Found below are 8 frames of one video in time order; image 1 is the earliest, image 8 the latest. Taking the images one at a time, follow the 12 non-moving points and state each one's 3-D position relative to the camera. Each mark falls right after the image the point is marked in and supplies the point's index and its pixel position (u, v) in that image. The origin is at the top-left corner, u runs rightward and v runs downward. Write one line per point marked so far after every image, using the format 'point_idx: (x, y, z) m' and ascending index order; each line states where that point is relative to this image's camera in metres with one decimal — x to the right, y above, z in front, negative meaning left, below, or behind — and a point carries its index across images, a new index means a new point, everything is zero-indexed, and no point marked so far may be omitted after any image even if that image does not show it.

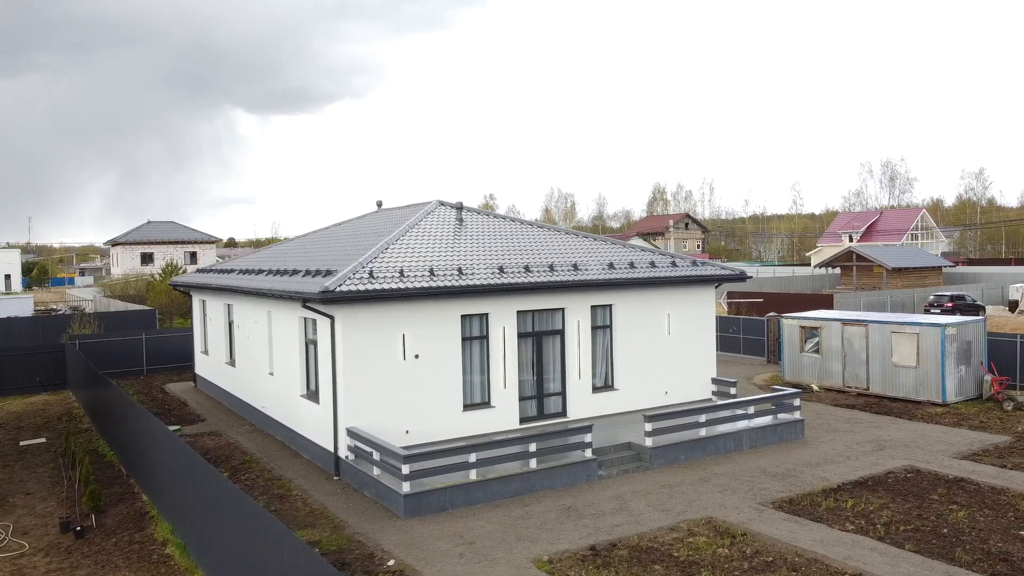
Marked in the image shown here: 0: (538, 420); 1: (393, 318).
0: (+0.5, -2.7, +15.0) m
1: (-2.1, -0.5, +13.2) m
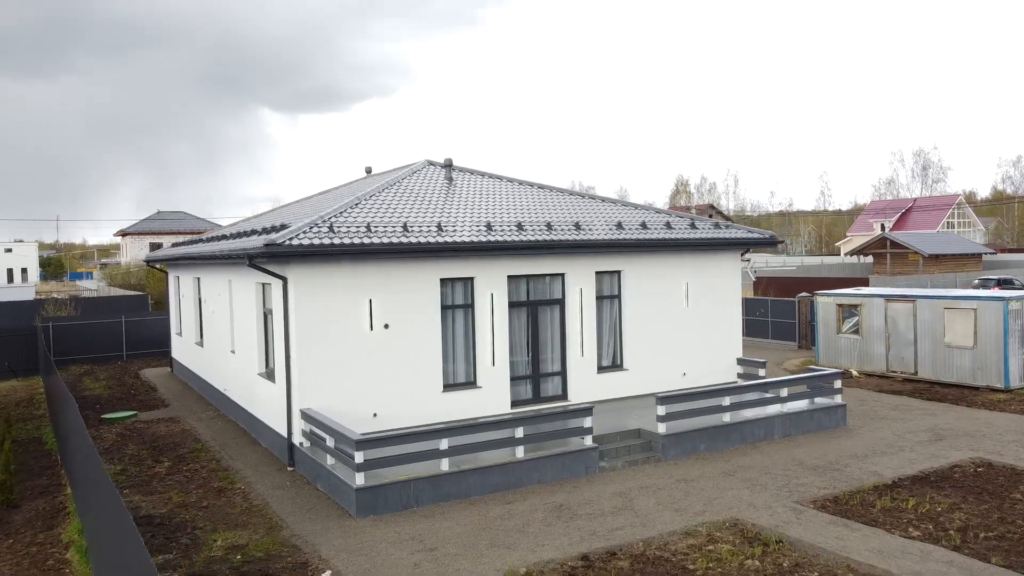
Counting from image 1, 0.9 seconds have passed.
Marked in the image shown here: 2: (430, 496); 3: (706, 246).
0: (+0.4, -2.0, +12.9) m
1: (-2.3, +0.1, +11.2) m
2: (-1.0, -2.6, +9.2) m
3: (+3.7, +0.8, +14.3) m
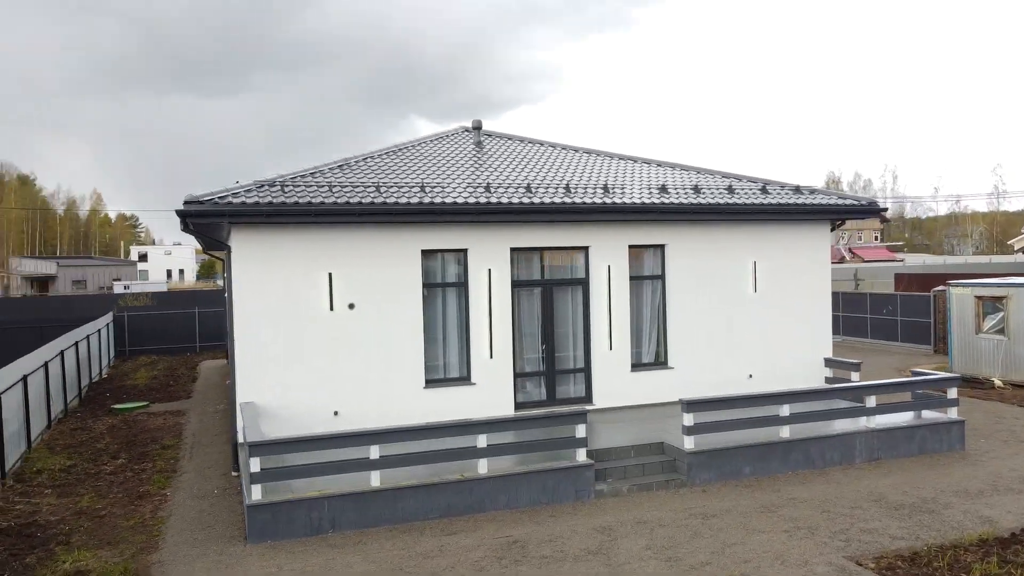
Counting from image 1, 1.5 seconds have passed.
0: (+0.5, -1.7, +10.5) m
1: (-2.5, +0.5, +9.3) m
2: (-1.6, -2.2, +7.1) m
3: (+4.0, +1.1, +11.3) m
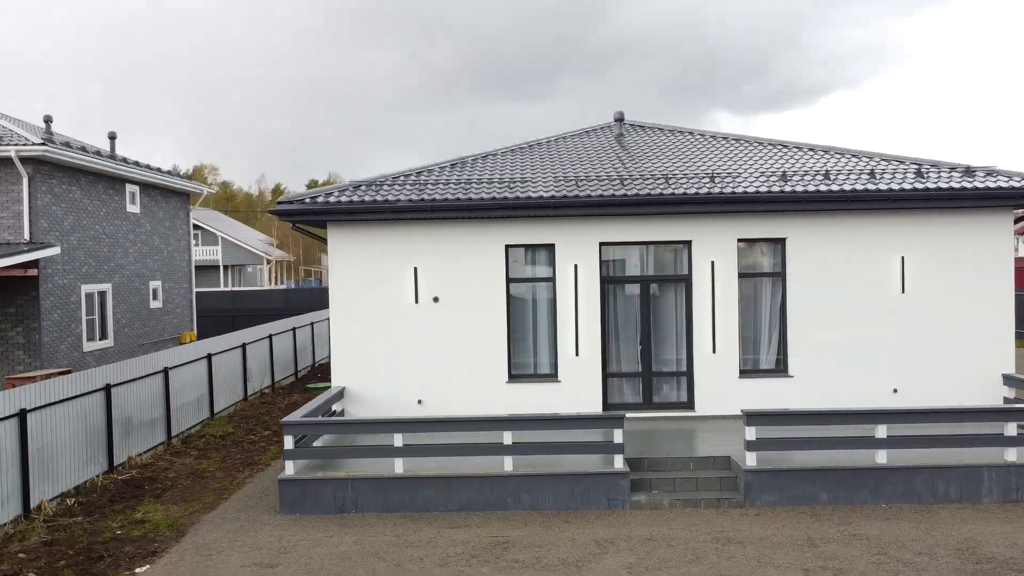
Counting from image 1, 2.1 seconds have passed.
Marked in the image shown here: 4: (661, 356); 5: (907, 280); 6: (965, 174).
0: (+1.7, -1.6, +9.9) m
1: (-1.5, +0.5, +9.9) m
2: (-1.4, -2.2, +7.5) m
3: (+5.3, +1.1, +9.4) m
4: (+2.0, -0.9, +10.0) m
5: (+5.2, +0.1, +9.7) m
6: (+6.0, +1.5, +9.9) m
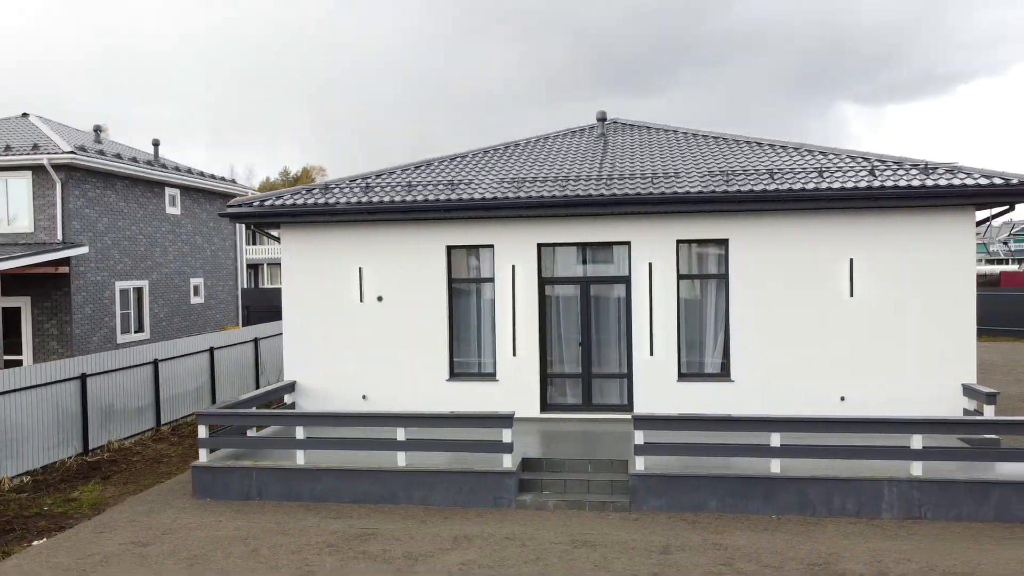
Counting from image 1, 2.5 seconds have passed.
0: (+0.9, -1.7, +9.9) m
1: (-2.3, +0.6, +10.2) m
2: (-2.5, -2.1, +7.9) m
3: (+4.4, +1.1, +9.0) m
4: (+1.2, -0.9, +10.0) m
5: (+4.3, +0.1, +9.3) m
6: (+5.2, +1.5, +9.3) m
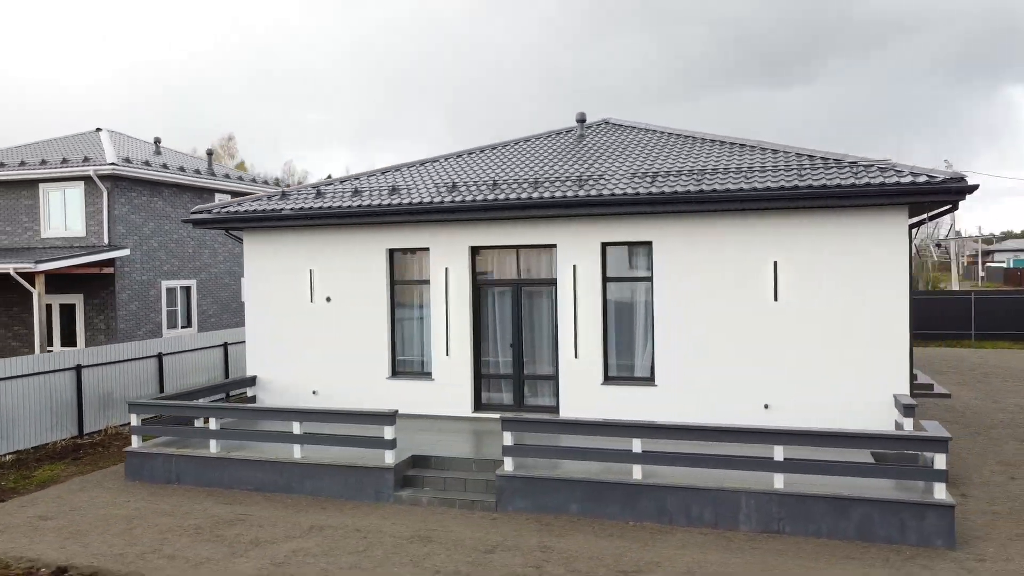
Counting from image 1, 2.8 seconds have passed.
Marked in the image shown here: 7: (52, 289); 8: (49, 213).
0: (-0.1, -1.7, +10.1) m
1: (-3.1, +0.5, +10.8) m
2: (-3.7, -2.2, +8.5) m
3: (+3.3, +1.0, +8.6) m
4: (+0.3, -1.0, +10.1) m
5: (+3.3, 0.0, +8.9) m
6: (+4.1, +1.4, +8.8) m
7: (-11.0, 0.0, +17.9) m
8: (-11.2, +1.8, +18.0) m
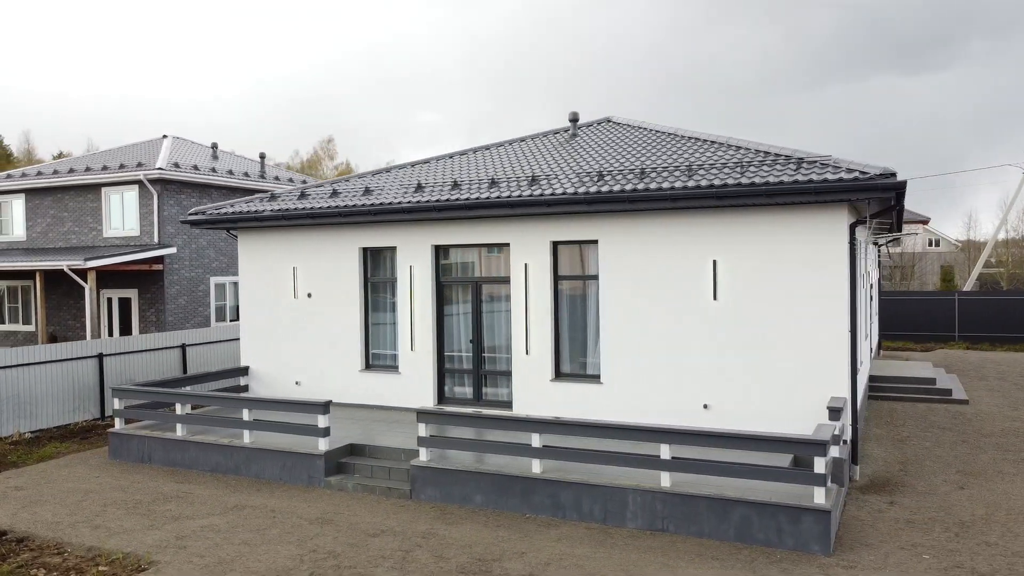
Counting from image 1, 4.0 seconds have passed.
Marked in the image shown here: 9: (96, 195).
0: (-0.6, -1.6, +10.4) m
1: (-3.5, +0.6, +11.5) m
2: (-4.4, -2.1, +9.3) m
3: (+2.5, +1.0, +8.5) m
4: (-0.3, -0.9, +10.3) m
5: (+2.5, 0.0, +8.8) m
6: (+3.4, +1.4, +8.6) m
7: (-10.5, +0.1, +19.5) m
8: (-10.6, +1.9, +19.6) m
9: (-11.1, +2.5, +19.8) m
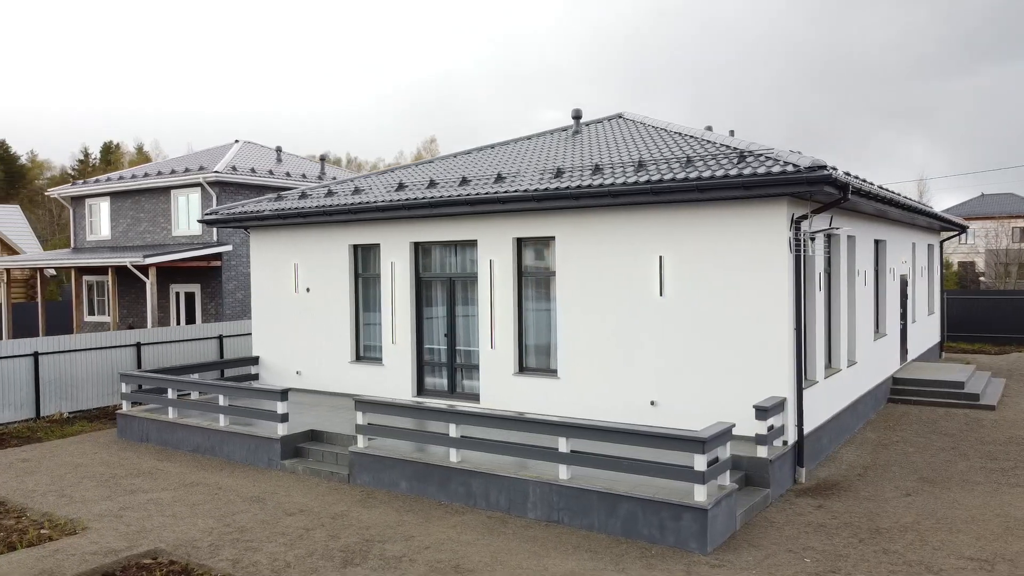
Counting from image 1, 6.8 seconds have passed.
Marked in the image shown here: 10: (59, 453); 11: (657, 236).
0: (-1.0, -1.6, +10.7) m
1: (-3.7, +0.7, +12.3) m
2: (-4.9, -2.0, +10.2) m
3: (+1.9, +1.1, +8.4) m
4: (-0.7, -0.9, +10.6) m
5: (+1.9, +0.1, +8.7) m
6: (+2.7, +1.5, +8.3) m
7: (-9.4, +0.2, +21.1) m
8: (-9.6, +2.1, +21.3) m
9: (-10.0, +2.6, +21.5) m
10: (-5.9, -2.2, +9.7) m
11: (+1.8, +0.6, +8.8) m
